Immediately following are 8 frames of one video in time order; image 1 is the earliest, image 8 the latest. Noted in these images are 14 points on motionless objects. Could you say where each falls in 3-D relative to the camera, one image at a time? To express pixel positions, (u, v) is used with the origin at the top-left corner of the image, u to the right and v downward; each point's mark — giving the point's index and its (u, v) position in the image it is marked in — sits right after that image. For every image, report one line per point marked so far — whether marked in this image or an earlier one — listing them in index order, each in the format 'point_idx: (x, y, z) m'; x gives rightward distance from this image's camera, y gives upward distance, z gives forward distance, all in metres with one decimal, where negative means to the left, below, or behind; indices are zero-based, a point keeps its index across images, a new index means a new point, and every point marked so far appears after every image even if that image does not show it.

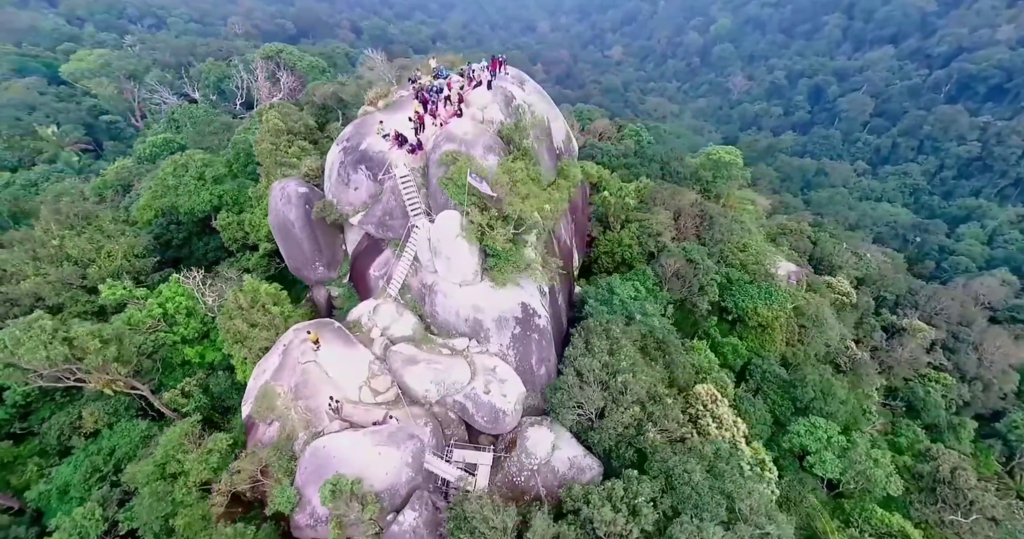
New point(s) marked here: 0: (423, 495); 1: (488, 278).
0: (-1.9, -4.7, +9.4) m
1: (-0.8, -0.2, +12.4) m
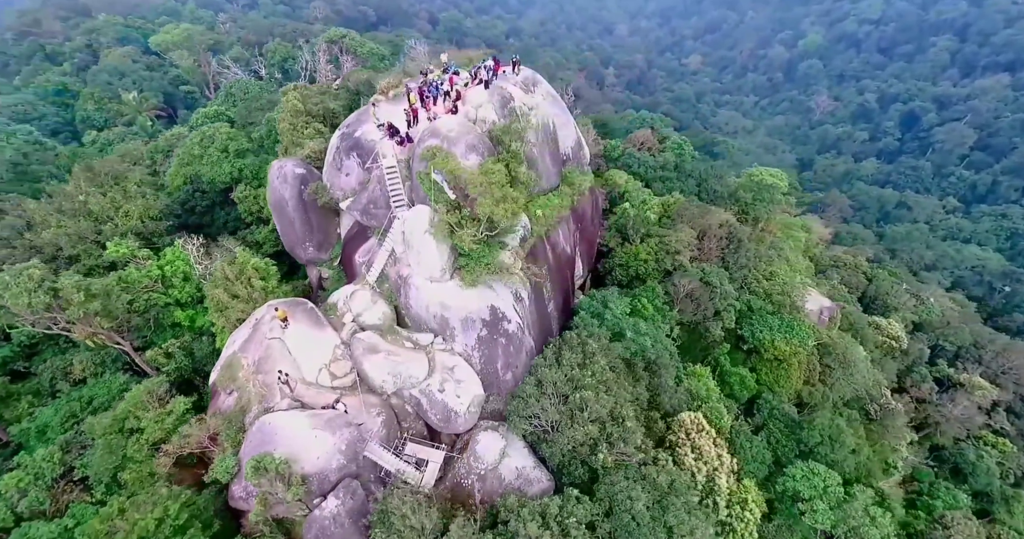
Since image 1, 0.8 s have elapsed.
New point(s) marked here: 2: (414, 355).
0: (-3.4, -4.4, +9.4) m
1: (-1.6, -0.2, +12.3) m
2: (-2.6, -2.2, +12.2) m
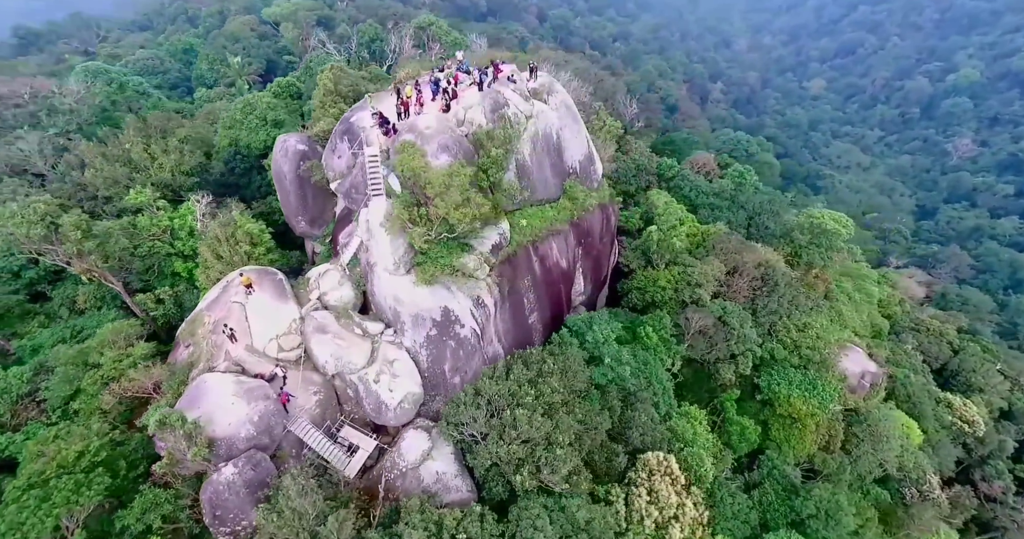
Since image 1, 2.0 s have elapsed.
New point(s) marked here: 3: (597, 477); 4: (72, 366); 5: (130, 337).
0: (-5.5, -3.9, +9.7) m
1: (-2.7, 0.0, +12.3) m
2: (-4.1, -1.9, +12.3) m
3: (+3.0, -7.1, +16.0) m
4: (-11.3, -2.5, +11.9) m
5: (-10.8, -2.0, +13.2) m
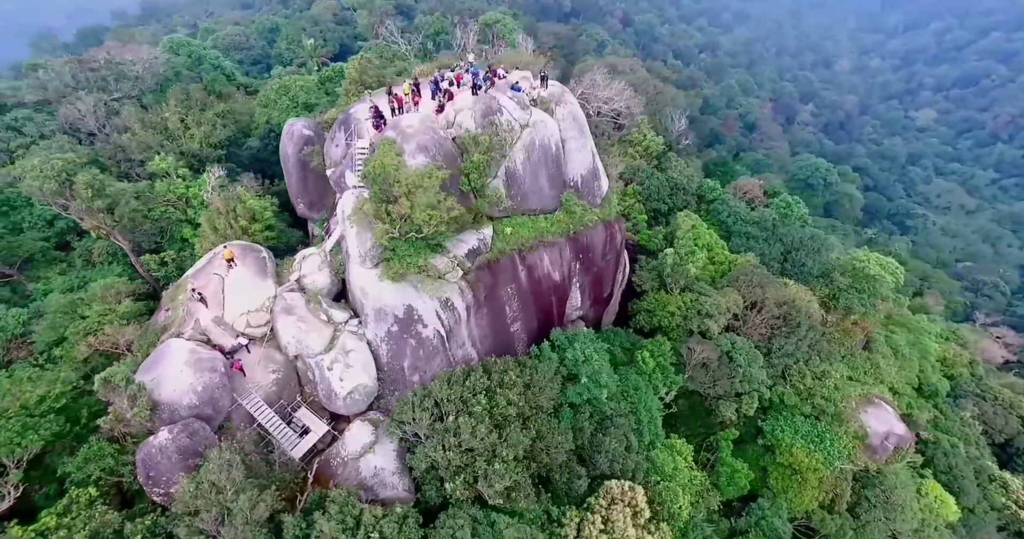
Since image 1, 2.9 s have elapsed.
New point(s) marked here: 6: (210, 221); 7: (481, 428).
0: (-7.1, -3.4, +10.1) m
1: (-3.6, +0.1, +12.4) m
2: (-5.2, -1.6, +12.6) m
3: (+1.5, -7.6, +15.6) m
4: (-12.4, -1.3, +12.8) m
5: (-11.7, -0.8, +14.1) m
6: (-10.1, +1.6, +15.7) m
7: (-0.8, -4.0, +11.8) m
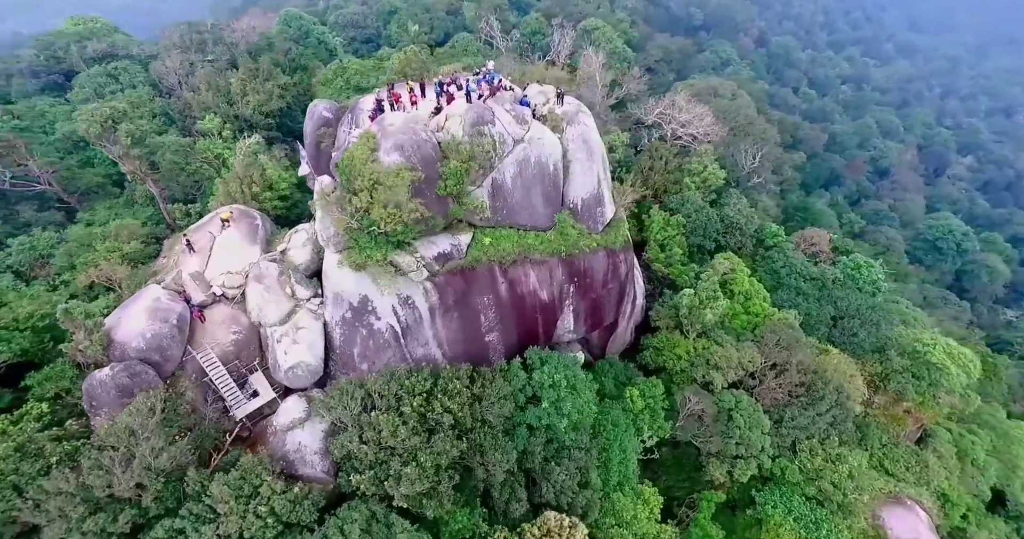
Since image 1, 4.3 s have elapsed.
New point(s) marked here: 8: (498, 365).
0: (-9.0, -2.3, +11.1) m
1: (-4.7, +0.5, +12.9) m
2: (-6.5, -0.9, +13.3) m
3: (-0.8, -8.1, +15.4) m
4: (-13.5, +0.8, +14.5) m
5: (-12.6, +1.1, +15.6) m
6: (-10.3, +3.1, +17.0) m
7: (-2.8, -4.1, +11.9) m
8: (-0.3, -3.3, +16.4) m
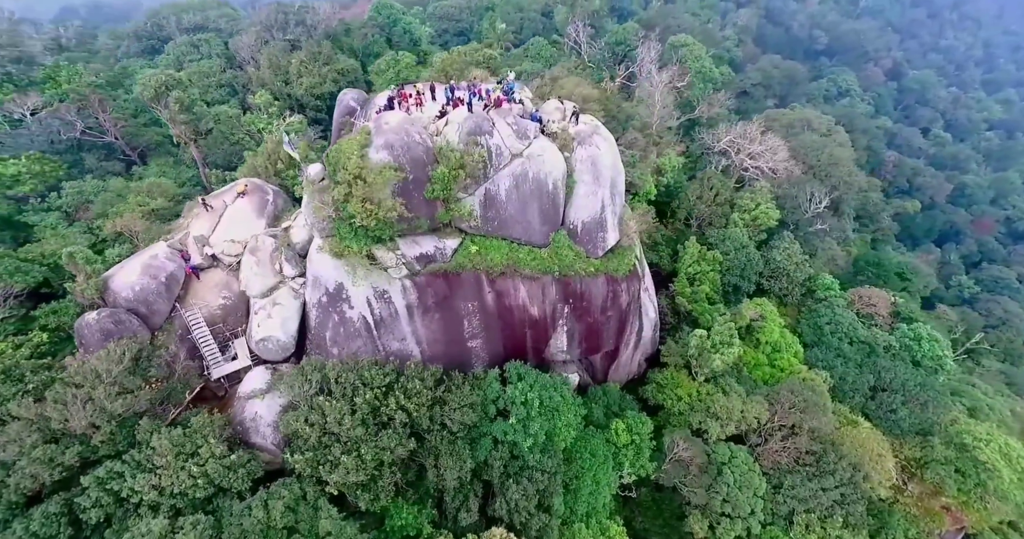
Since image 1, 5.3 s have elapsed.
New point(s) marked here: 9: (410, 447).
0: (-10.2, -1.1, +12.2) m
1: (-5.3, +0.9, +13.4) m
2: (-7.3, -0.2, +14.0) m
3: (-2.6, -8.2, +15.5) m
4: (-13.7, +2.5, +16.1) m
5: (-12.6, +2.7, +17.1) m
6: (-9.9, +4.3, +18.2) m
7: (-4.4, -3.9, +12.2) m
8: (-1.2, -3.6, +16.4) m
9: (-2.7, -4.9, +12.7) m
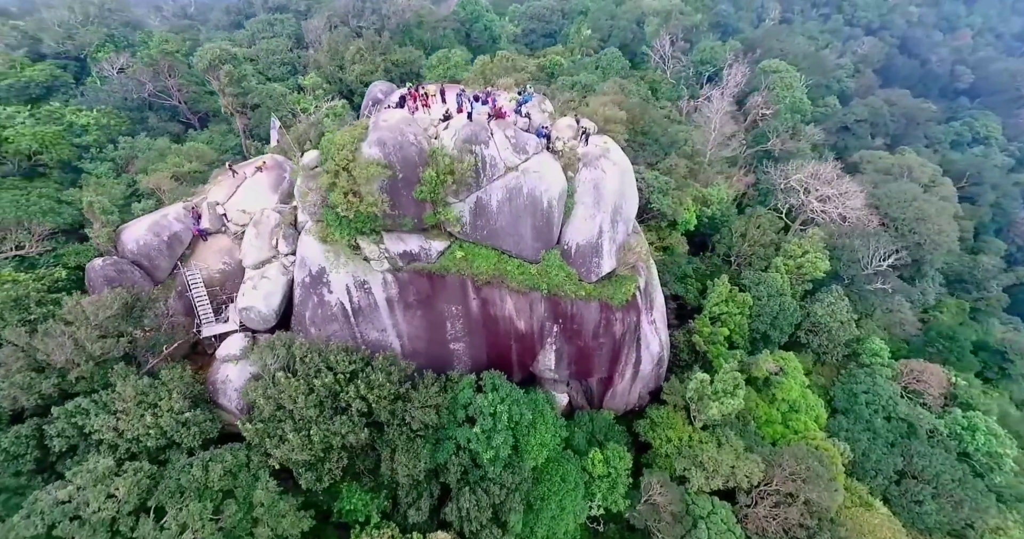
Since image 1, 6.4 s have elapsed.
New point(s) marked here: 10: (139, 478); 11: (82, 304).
0: (-11.1, +0.2, +13.4) m
1: (-5.9, +1.4, +14.0) m
2: (-7.8, +0.6, +14.9) m
3: (-4.3, -8.1, +15.8) m
4: (-13.4, +4.3, +17.6) m
5: (-12.3, +4.3, +18.5) m
6: (-9.2, +5.5, +19.3) m
7: (-5.8, -3.5, +12.8) m
8: (-2.2, -3.7, +16.5) m
9: (-4.3, -4.7, +13.1) m
10: (-8.7, -4.8, +10.9) m
11: (-11.3, -0.9, +12.2) m
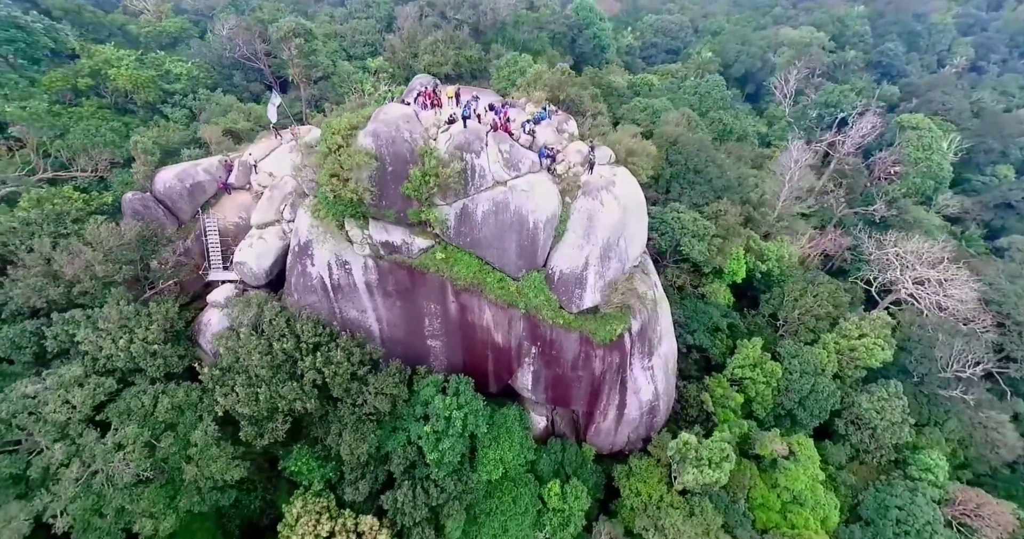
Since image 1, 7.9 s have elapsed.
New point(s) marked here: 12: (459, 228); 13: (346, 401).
0: (-11.7, +2.3, +15.2) m
1: (-6.3, +2.2, +14.9) m
2: (-8.2, +1.9, +16.1) m
3: (-6.6, -7.4, +16.6) m
4: (-12.4, +6.7, +19.7) m
5: (-11.1, +6.4, +20.4) m
6: (-7.8, +6.9, +20.6) m
7: (-7.5, -2.5, +13.7) m
8: (-3.5, -3.6, +16.8) m
9: (-6.3, -4.0, +13.8) m
10: (-10.9, -3.1, +12.4) m
11: (-12.3, +1.3, +14.1) m
12: (-1.7, +1.2, +14.9) m
13: (-5.6, -4.3, +15.7) m
